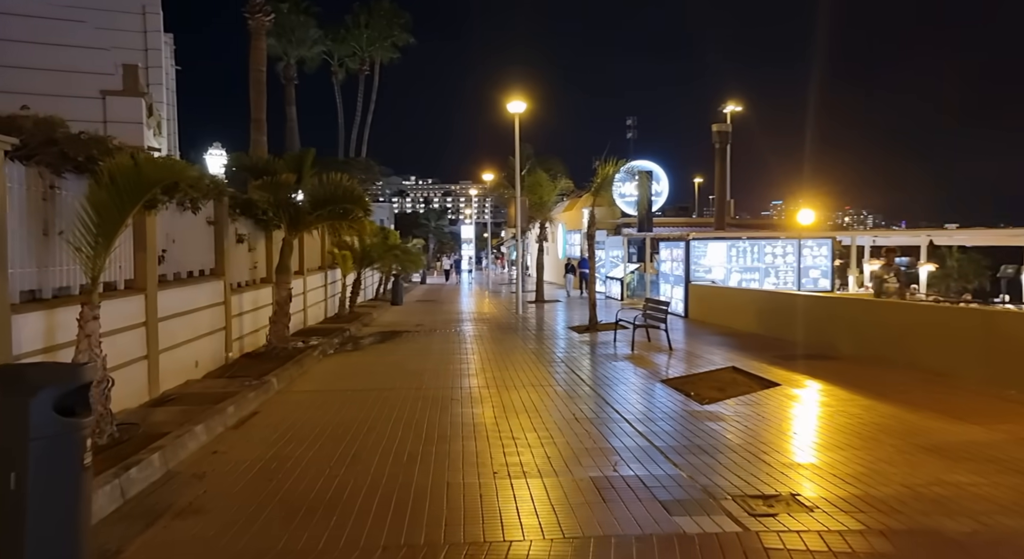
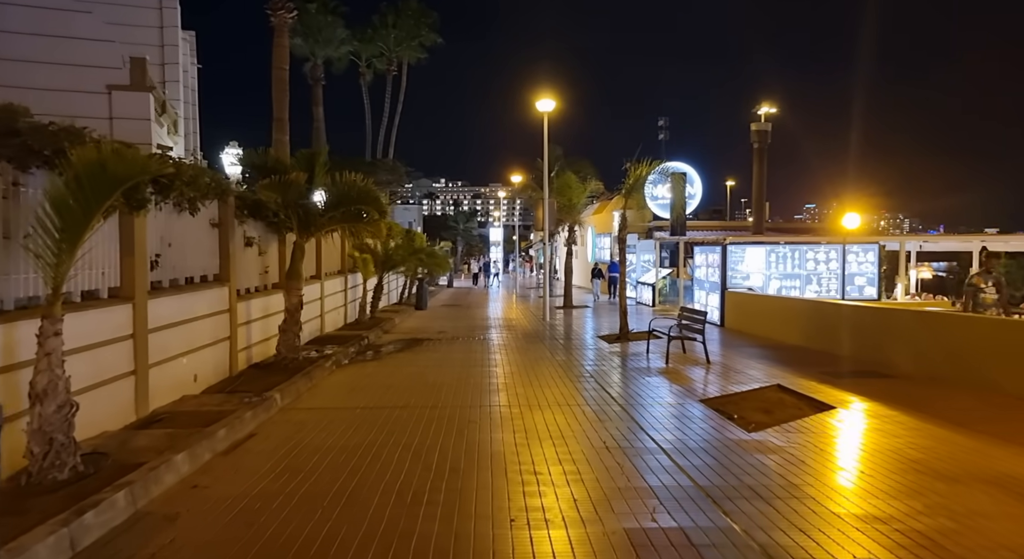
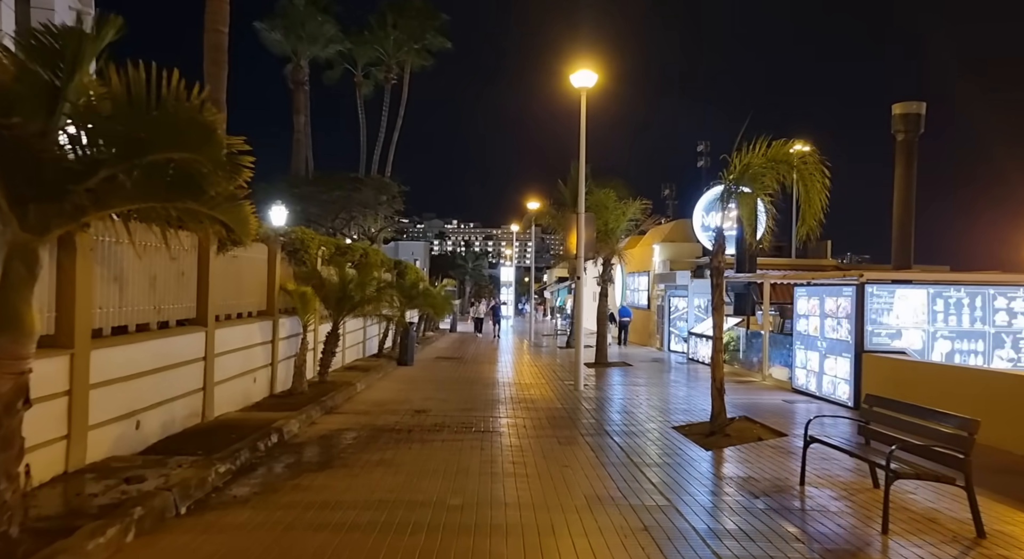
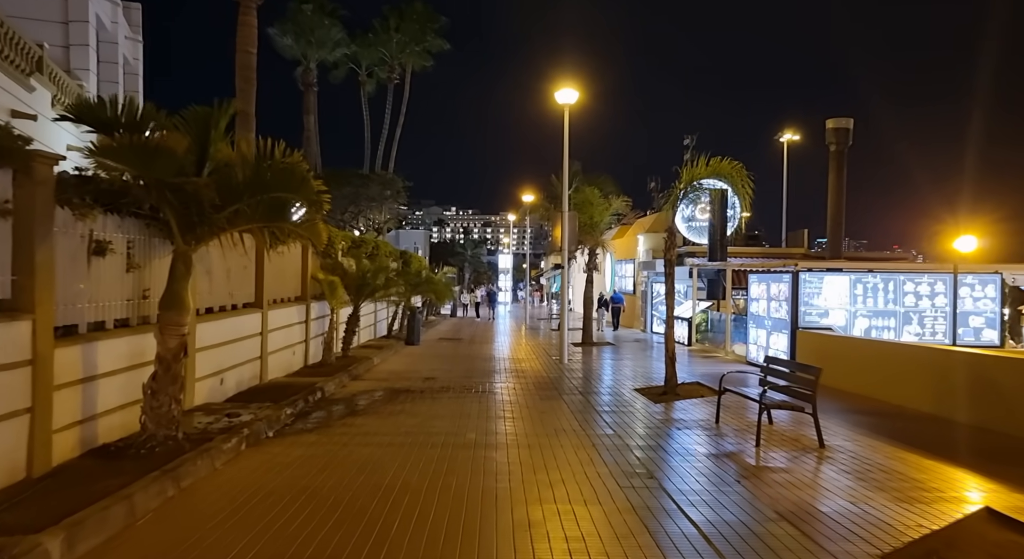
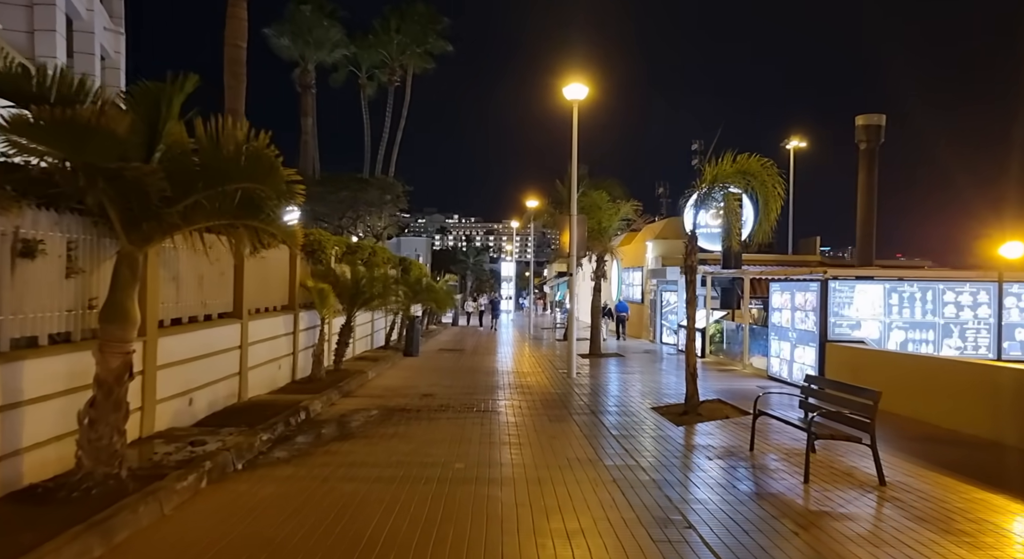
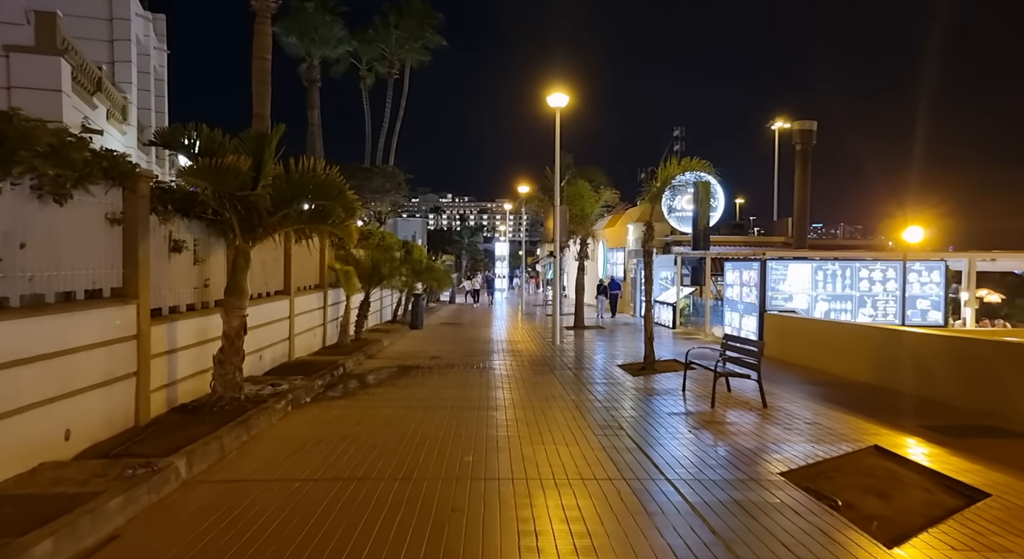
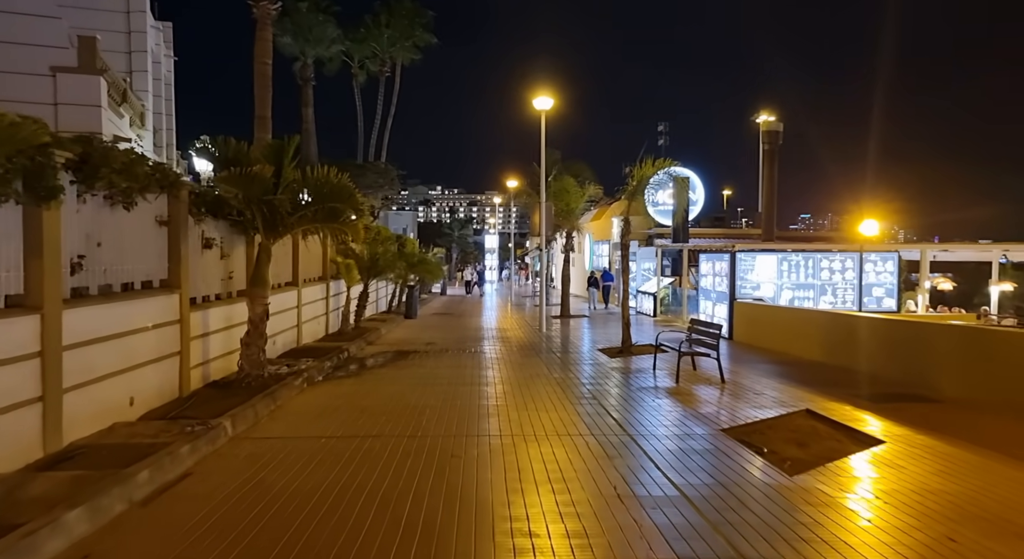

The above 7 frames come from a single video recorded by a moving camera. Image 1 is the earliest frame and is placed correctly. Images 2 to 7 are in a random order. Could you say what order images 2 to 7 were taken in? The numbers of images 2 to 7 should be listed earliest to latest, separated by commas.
2, 7, 6, 4, 5, 3
